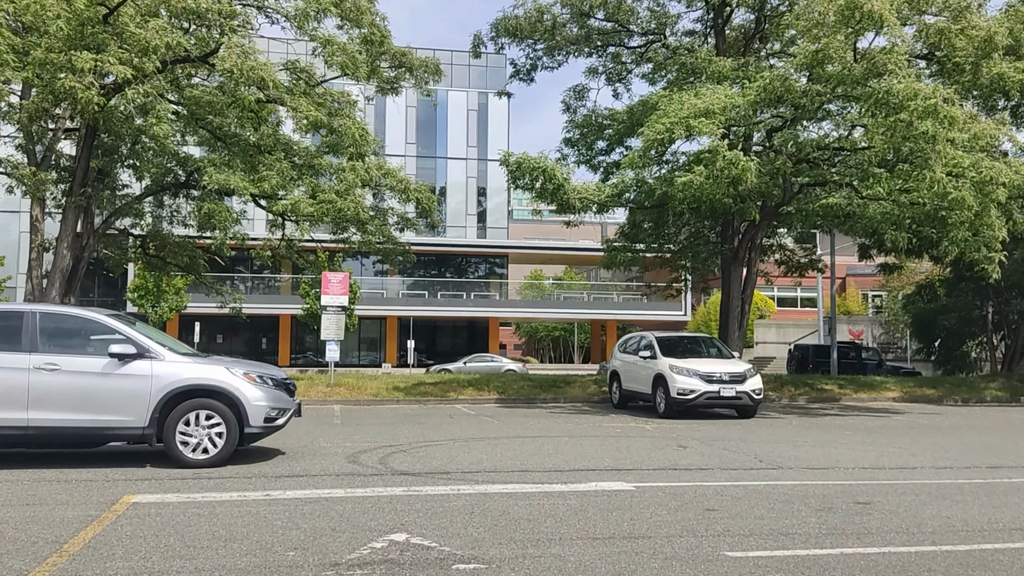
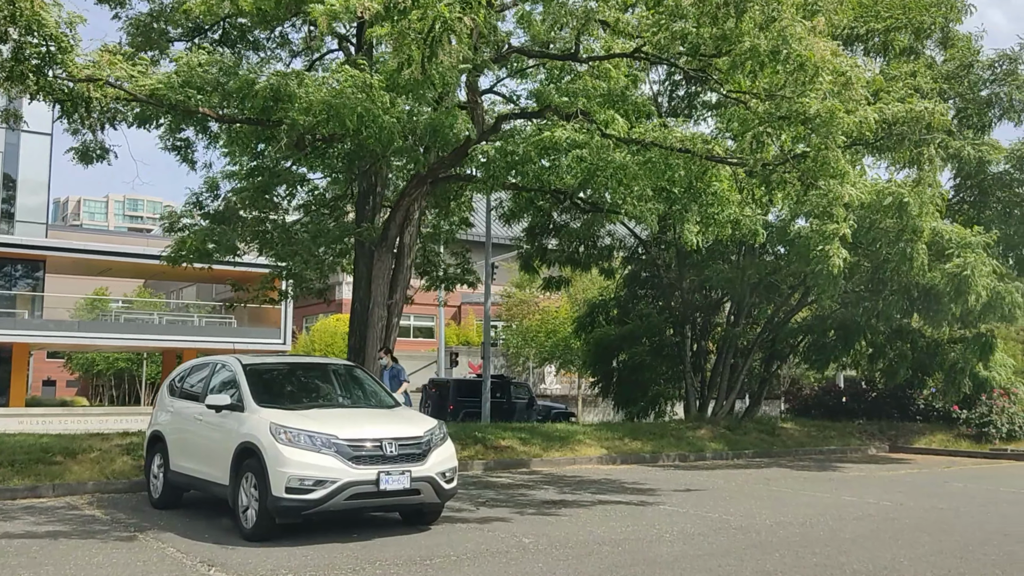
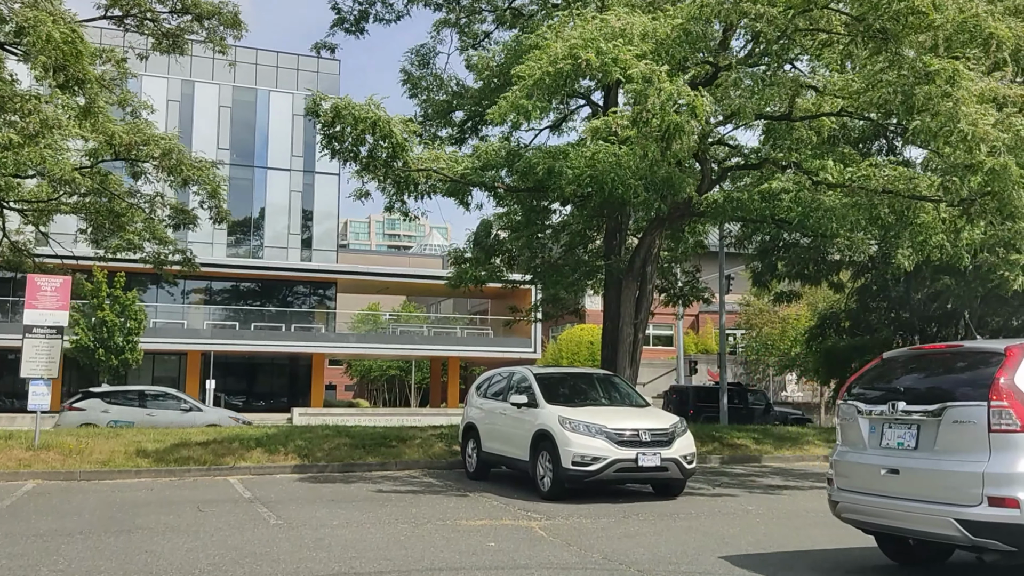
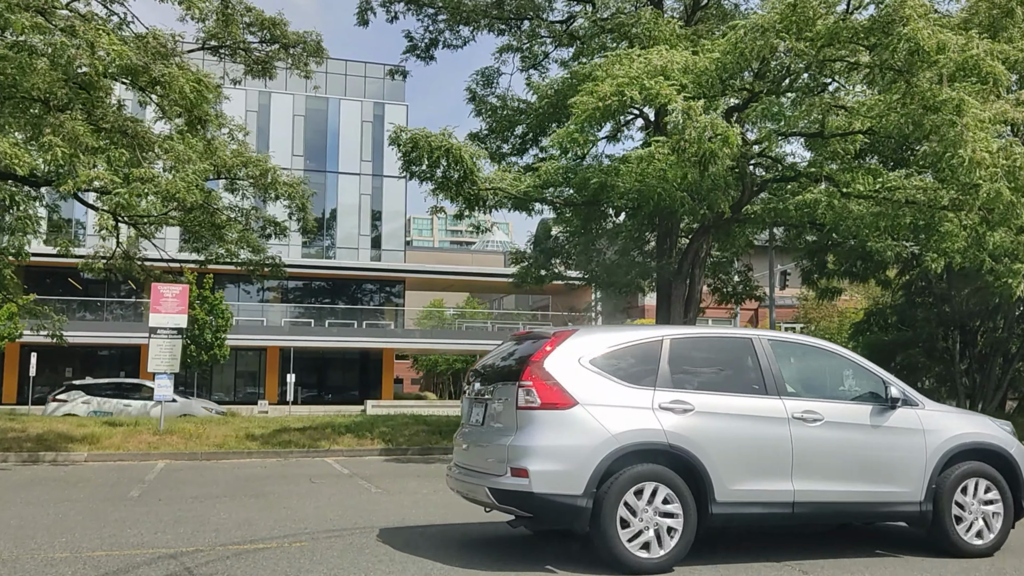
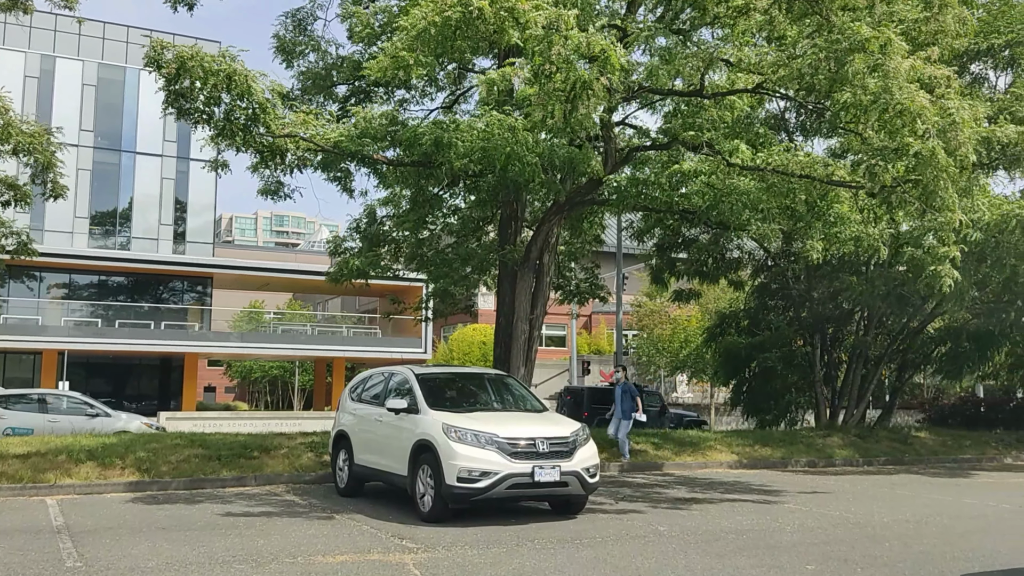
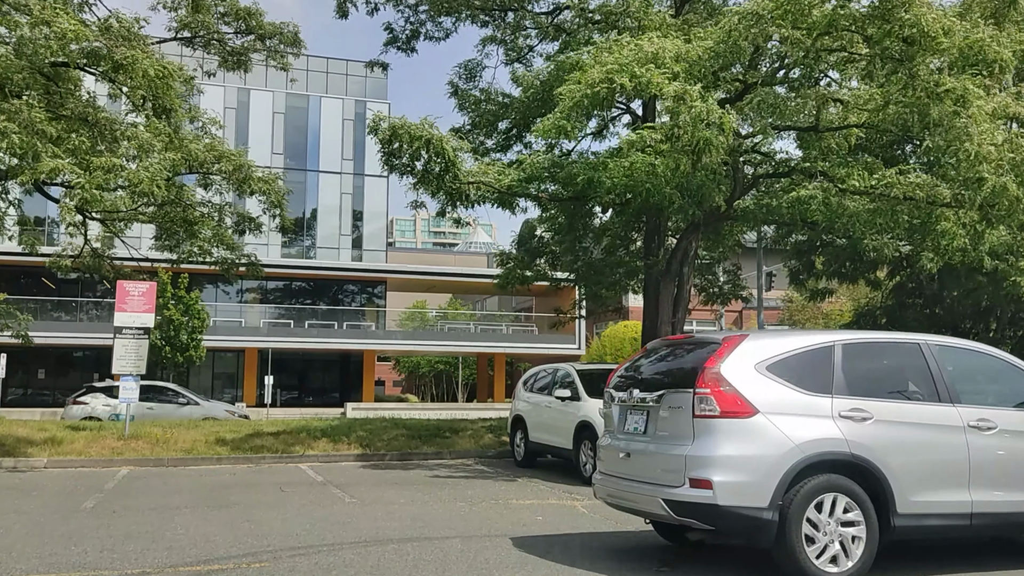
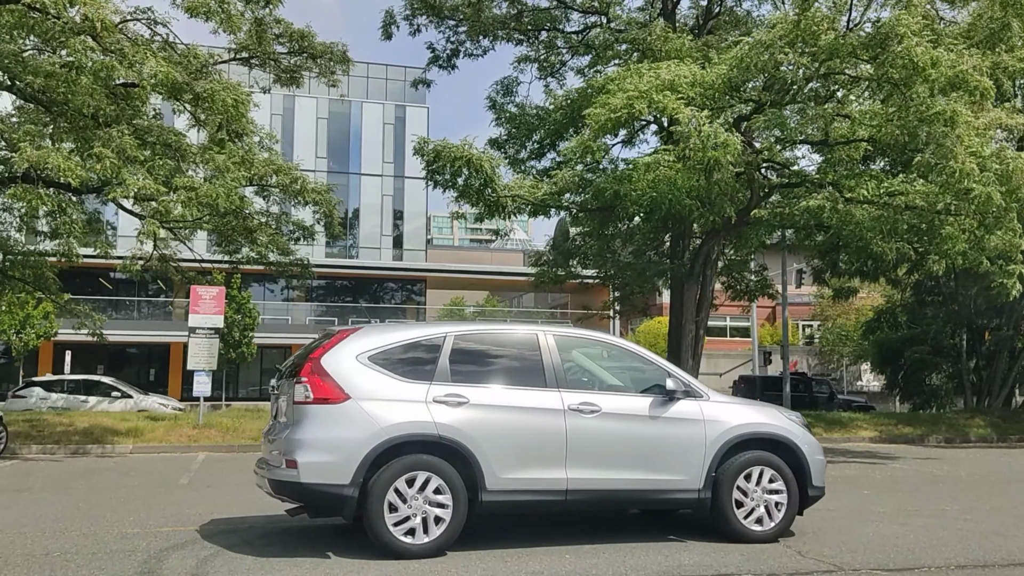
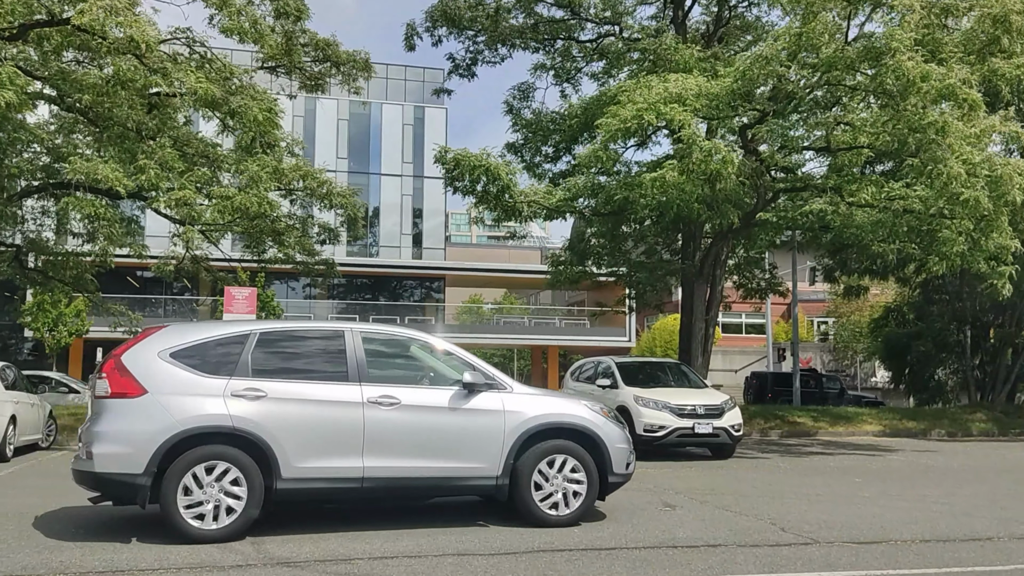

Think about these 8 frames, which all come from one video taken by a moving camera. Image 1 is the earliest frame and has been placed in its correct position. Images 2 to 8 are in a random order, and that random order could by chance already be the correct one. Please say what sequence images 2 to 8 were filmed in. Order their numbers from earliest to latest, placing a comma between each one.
8, 7, 4, 6, 3, 5, 2
